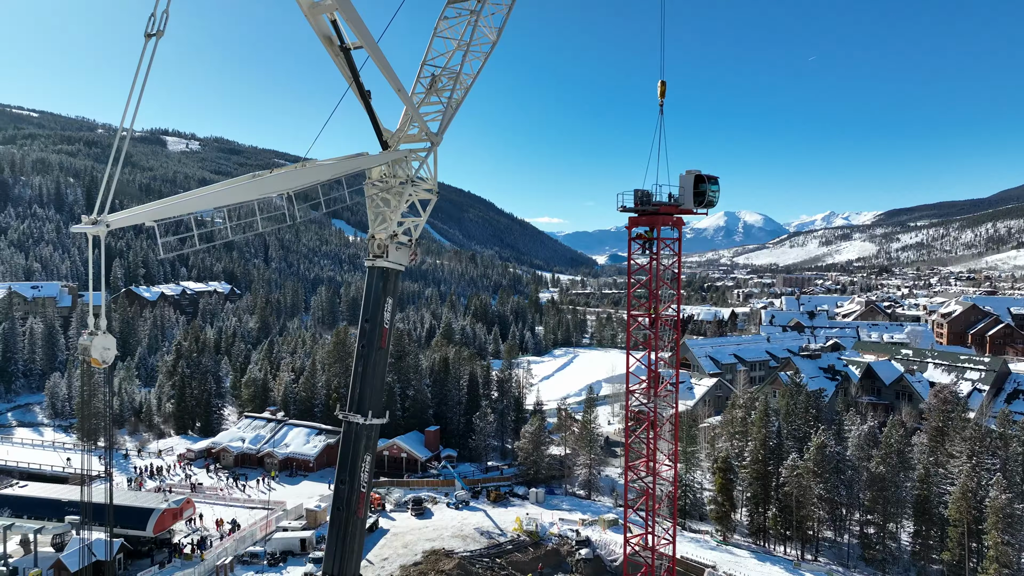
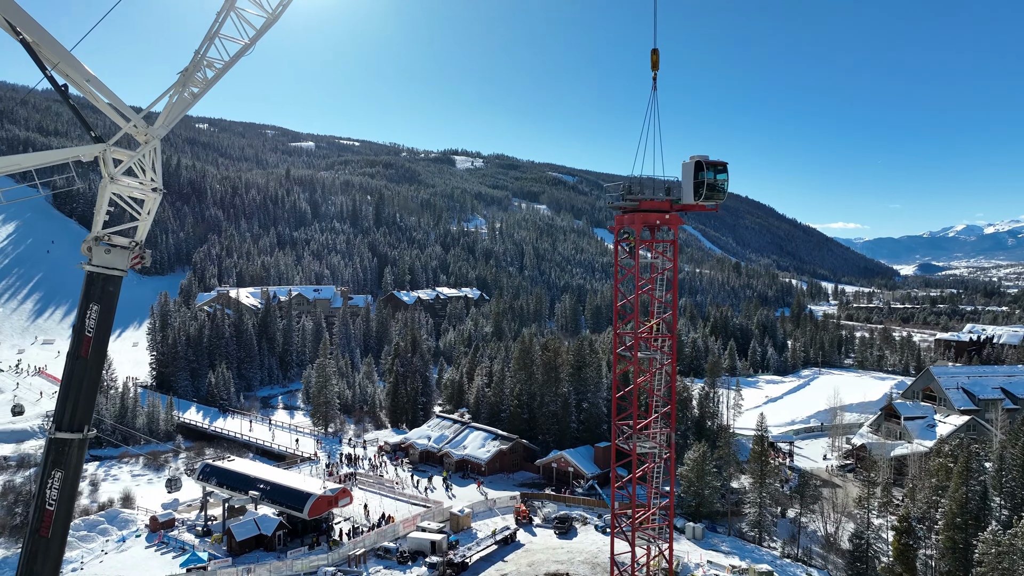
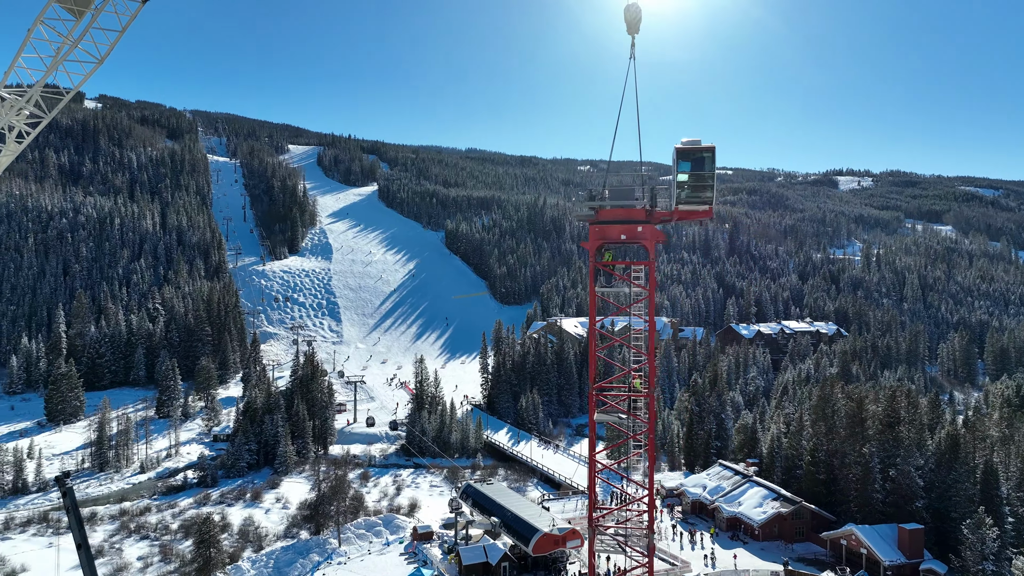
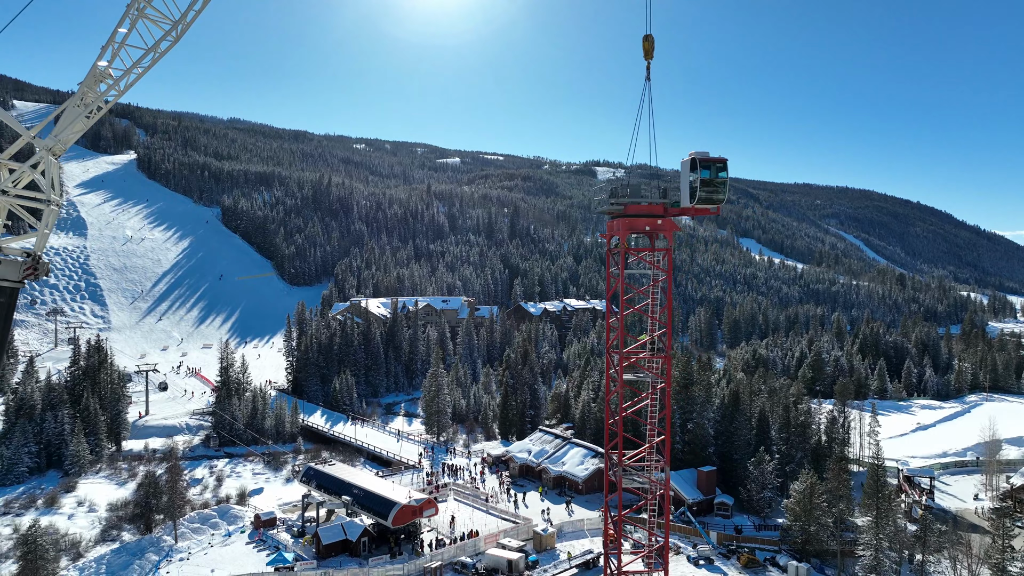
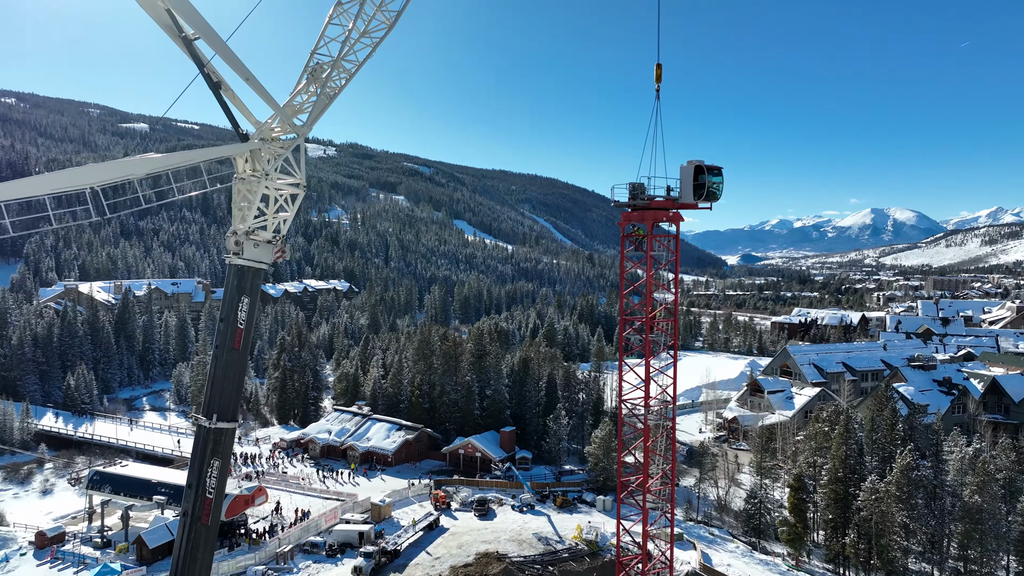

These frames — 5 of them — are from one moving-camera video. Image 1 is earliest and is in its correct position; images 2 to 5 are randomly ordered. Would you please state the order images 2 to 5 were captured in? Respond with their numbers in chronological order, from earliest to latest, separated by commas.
5, 2, 4, 3
